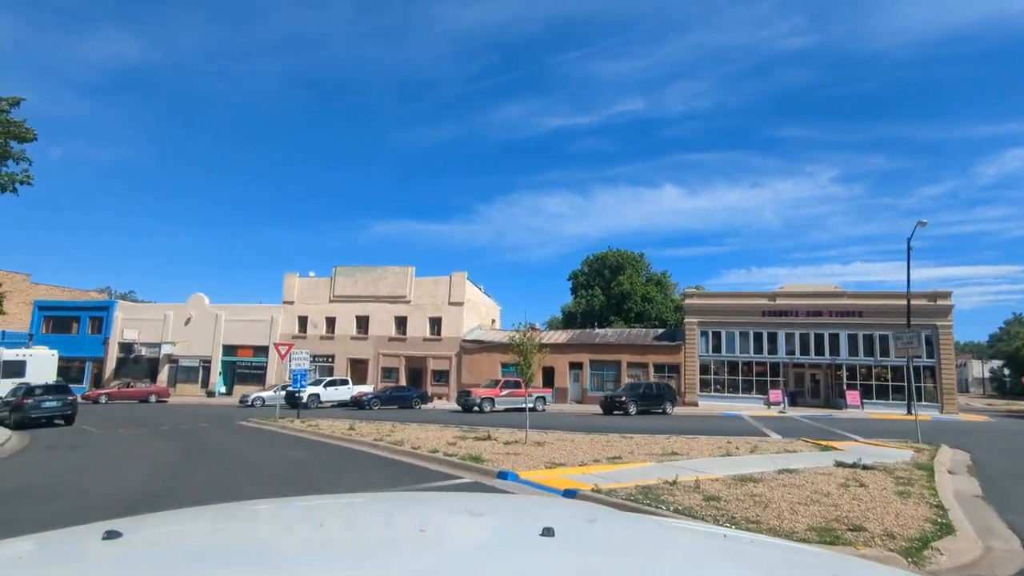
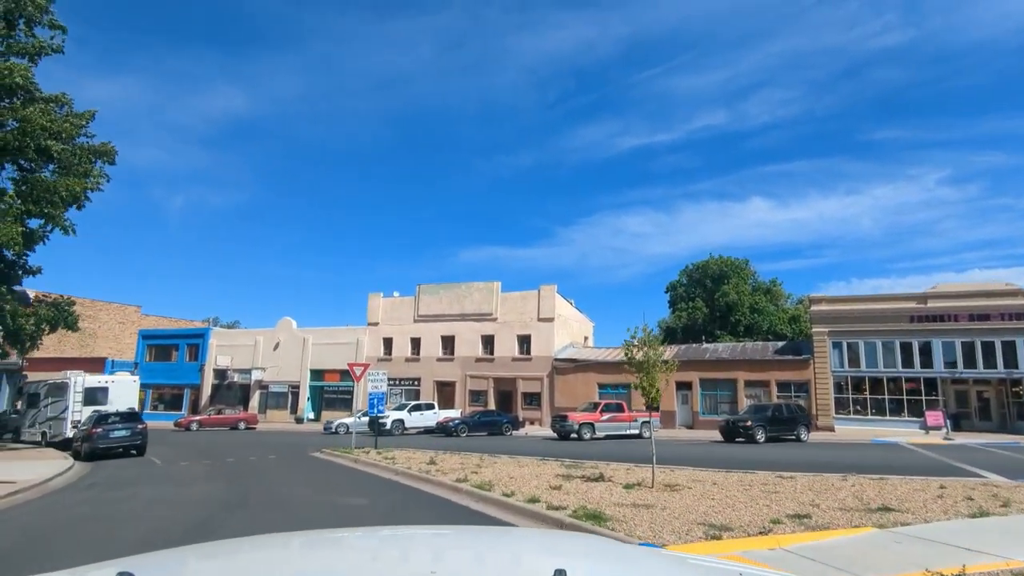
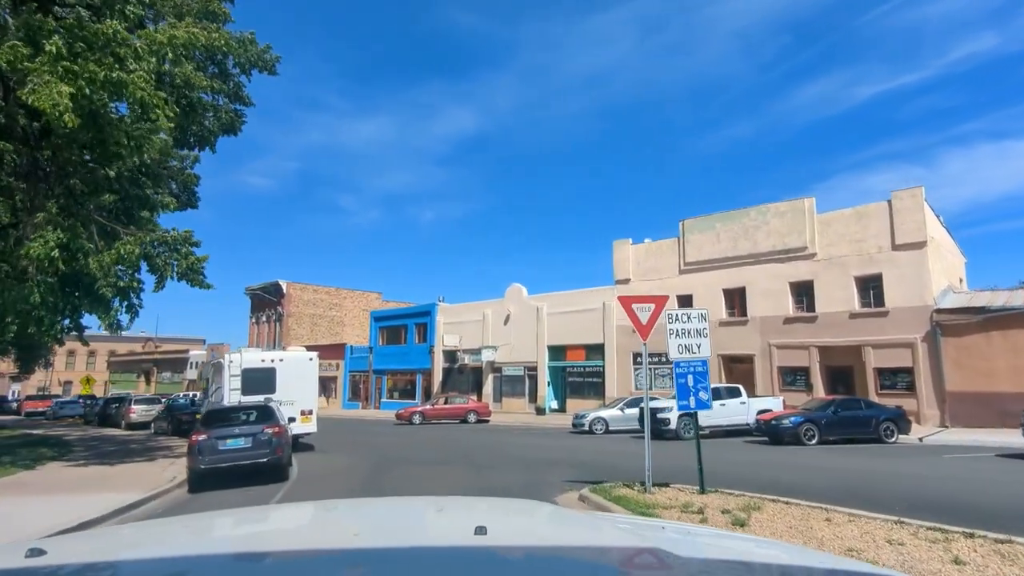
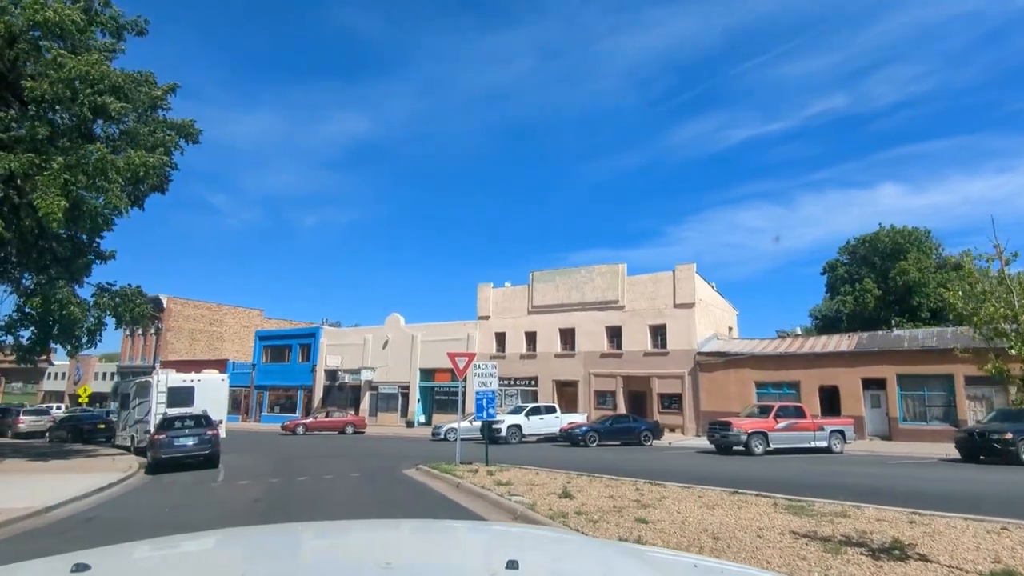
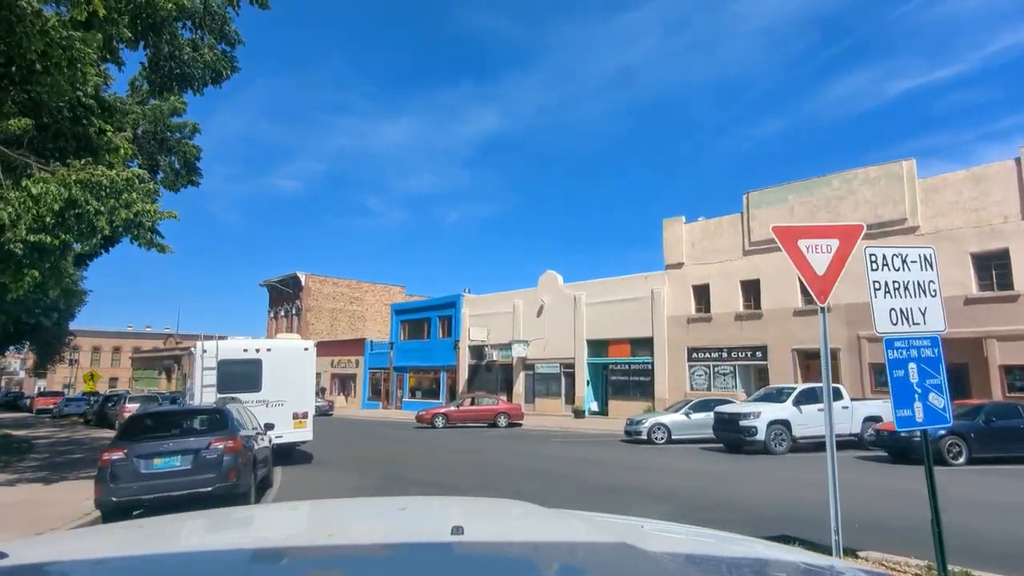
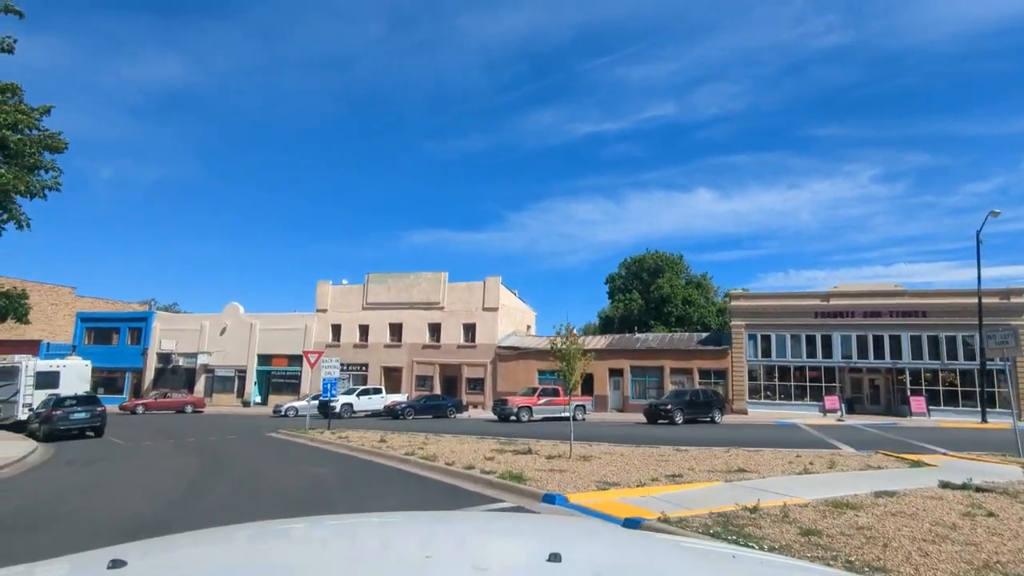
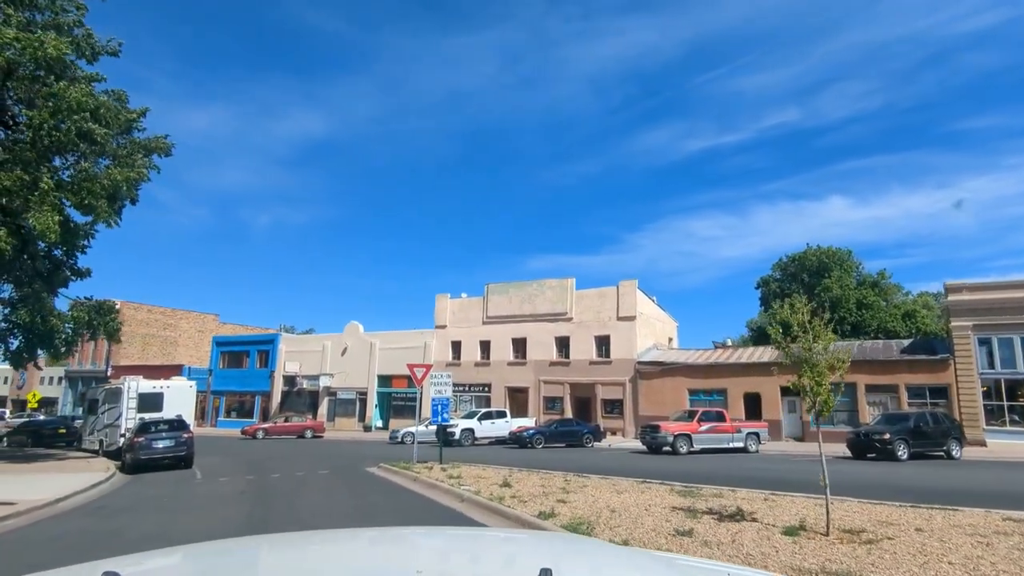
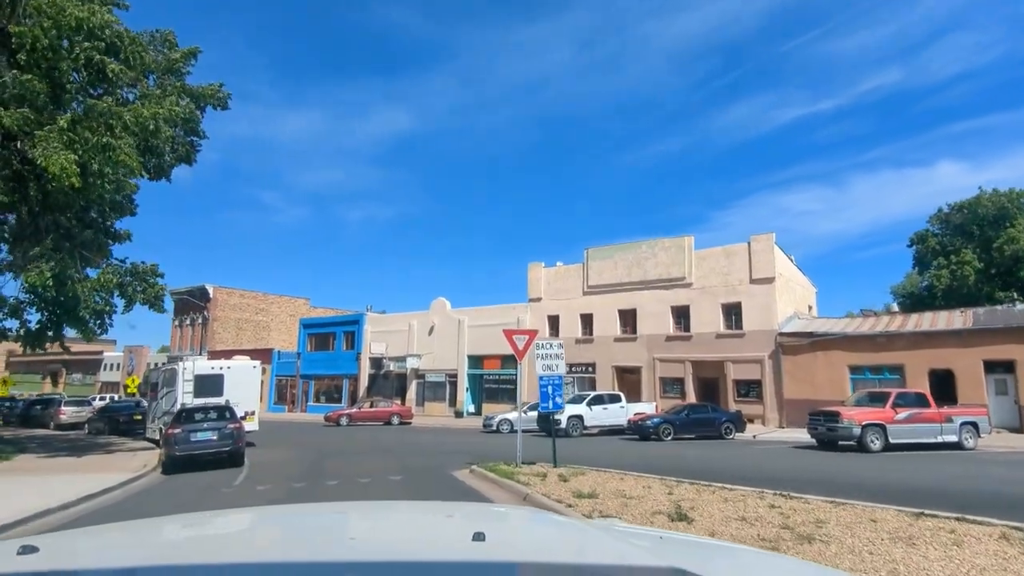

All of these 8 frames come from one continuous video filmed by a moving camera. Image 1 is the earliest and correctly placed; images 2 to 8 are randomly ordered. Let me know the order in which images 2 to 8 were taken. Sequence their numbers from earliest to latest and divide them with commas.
6, 2, 7, 4, 8, 3, 5
